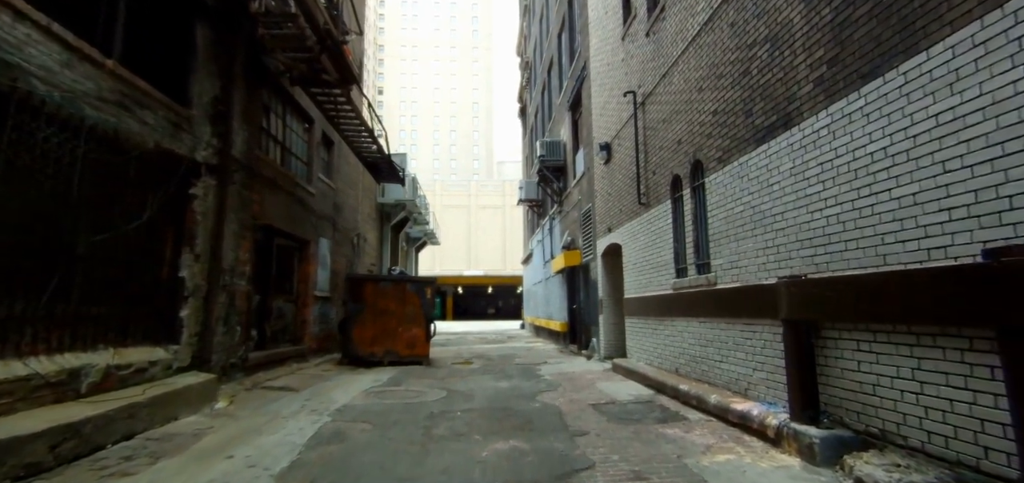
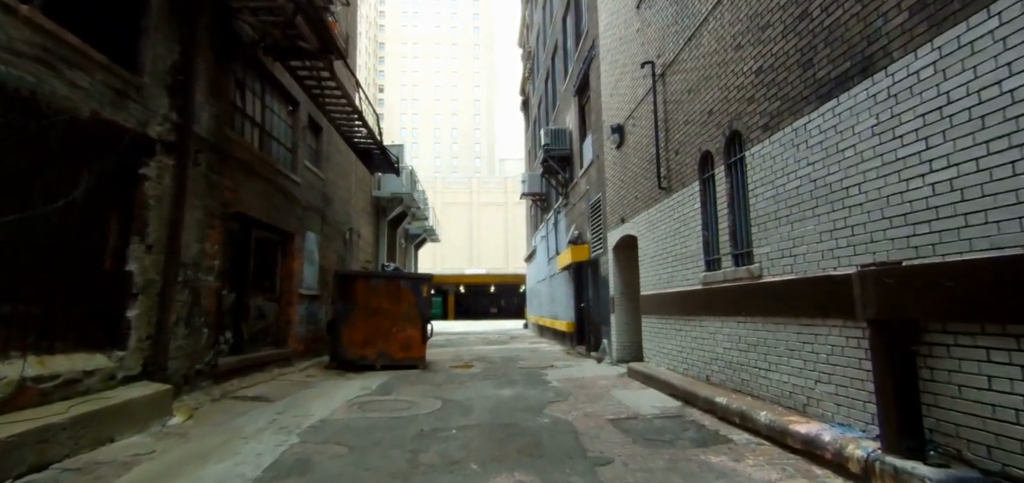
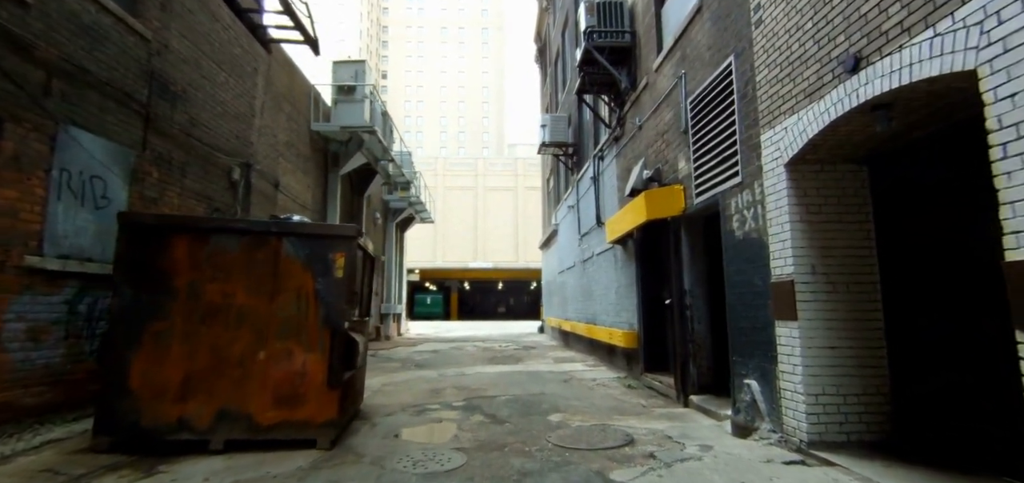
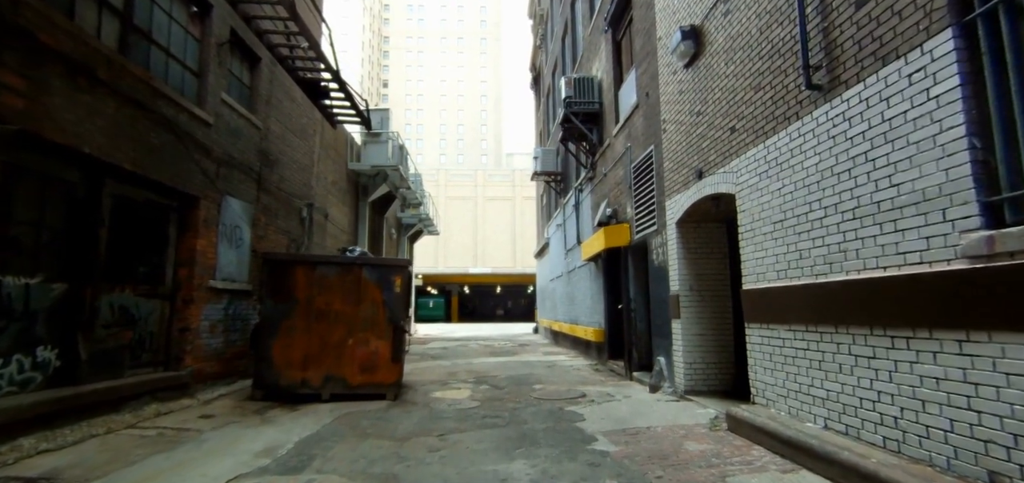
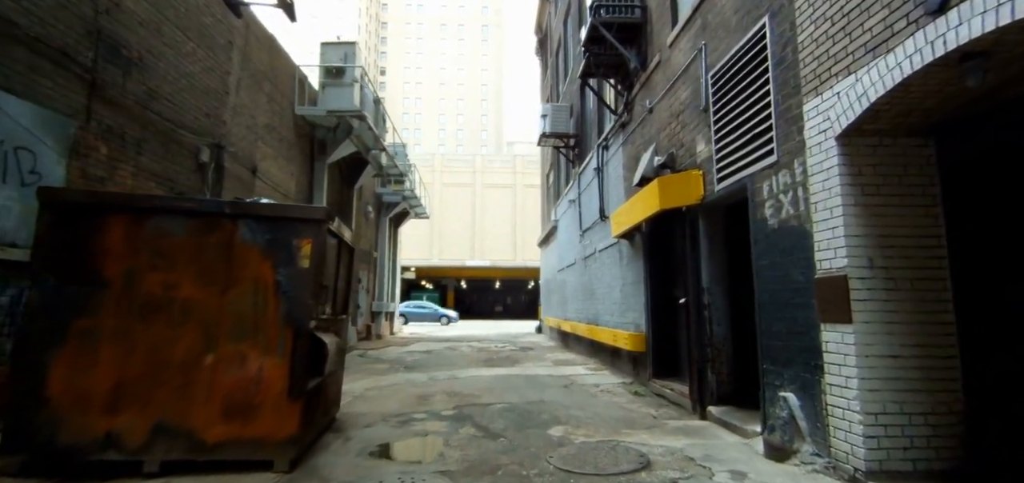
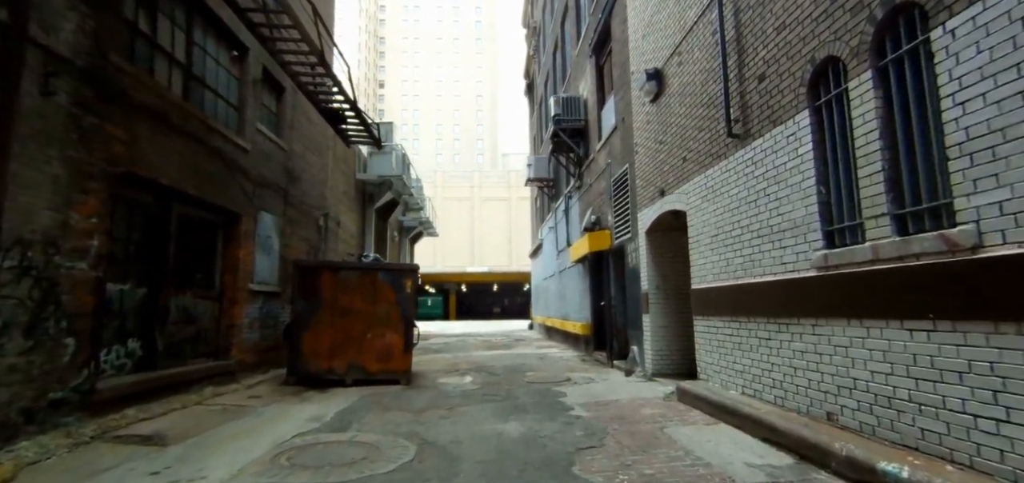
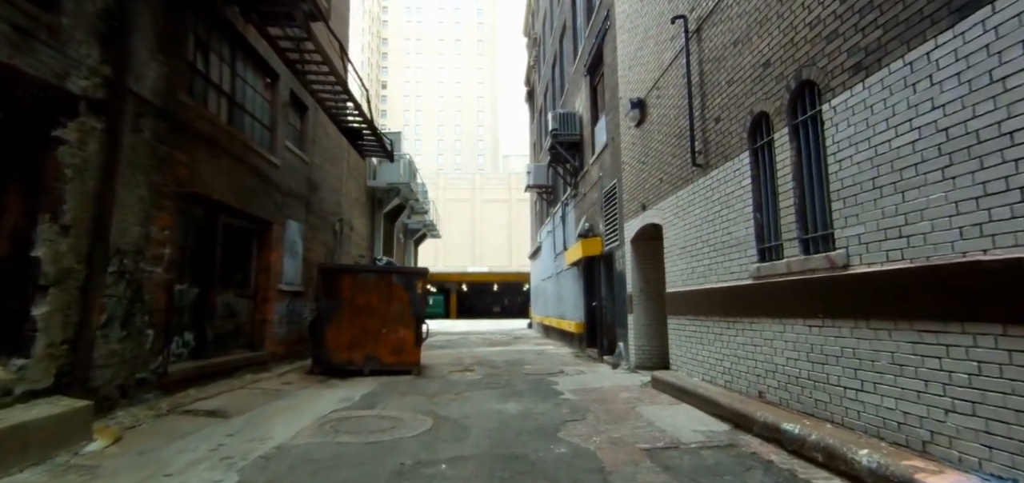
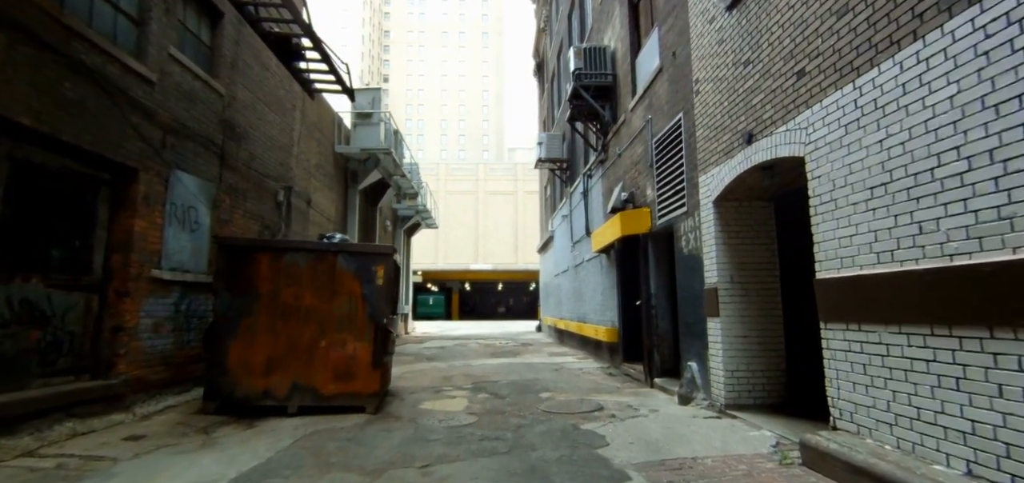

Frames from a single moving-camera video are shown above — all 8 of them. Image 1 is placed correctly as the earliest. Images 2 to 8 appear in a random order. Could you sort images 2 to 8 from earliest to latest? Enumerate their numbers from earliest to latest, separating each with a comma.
2, 7, 6, 4, 8, 3, 5
